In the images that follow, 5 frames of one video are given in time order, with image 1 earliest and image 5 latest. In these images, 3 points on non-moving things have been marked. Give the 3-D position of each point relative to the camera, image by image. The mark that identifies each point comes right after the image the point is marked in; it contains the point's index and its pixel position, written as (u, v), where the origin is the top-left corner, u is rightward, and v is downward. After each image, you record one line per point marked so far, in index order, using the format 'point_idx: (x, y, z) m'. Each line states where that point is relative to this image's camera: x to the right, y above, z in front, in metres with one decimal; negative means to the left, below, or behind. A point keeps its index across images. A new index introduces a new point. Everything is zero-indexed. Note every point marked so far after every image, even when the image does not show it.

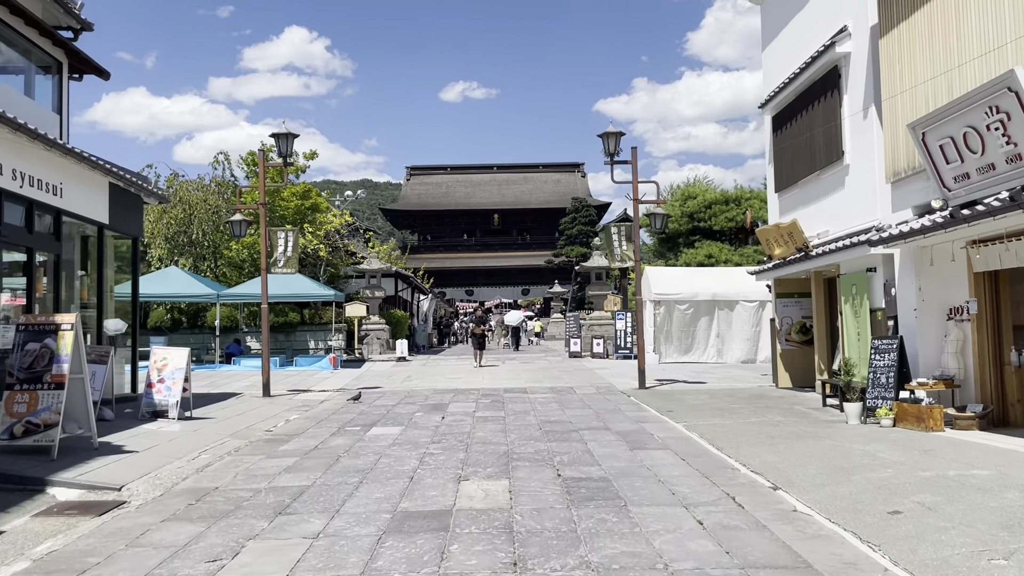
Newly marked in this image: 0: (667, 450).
0: (+1.4, -1.5, +7.7) m
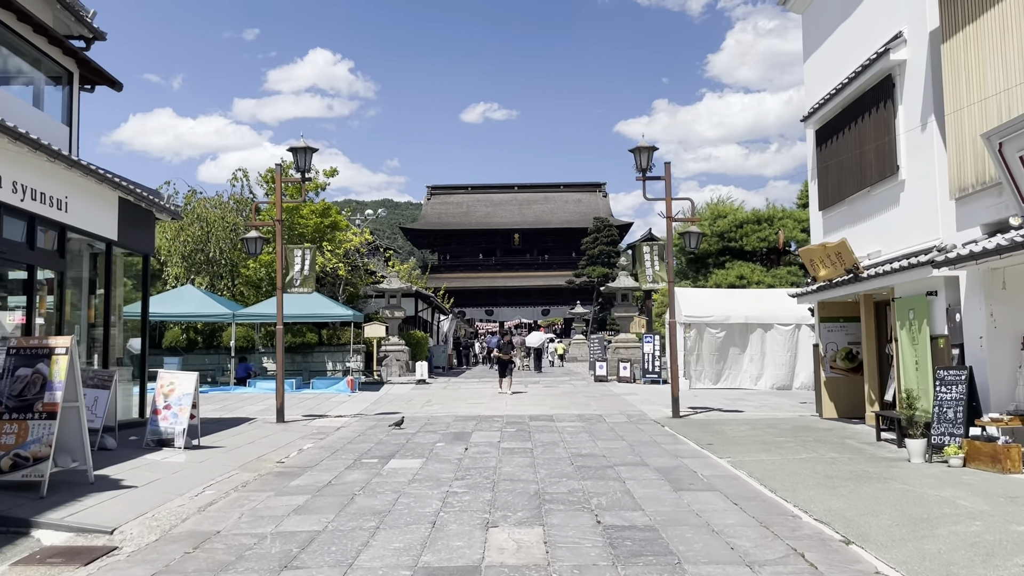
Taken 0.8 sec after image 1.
0: (+1.7, -1.7, +7.0) m
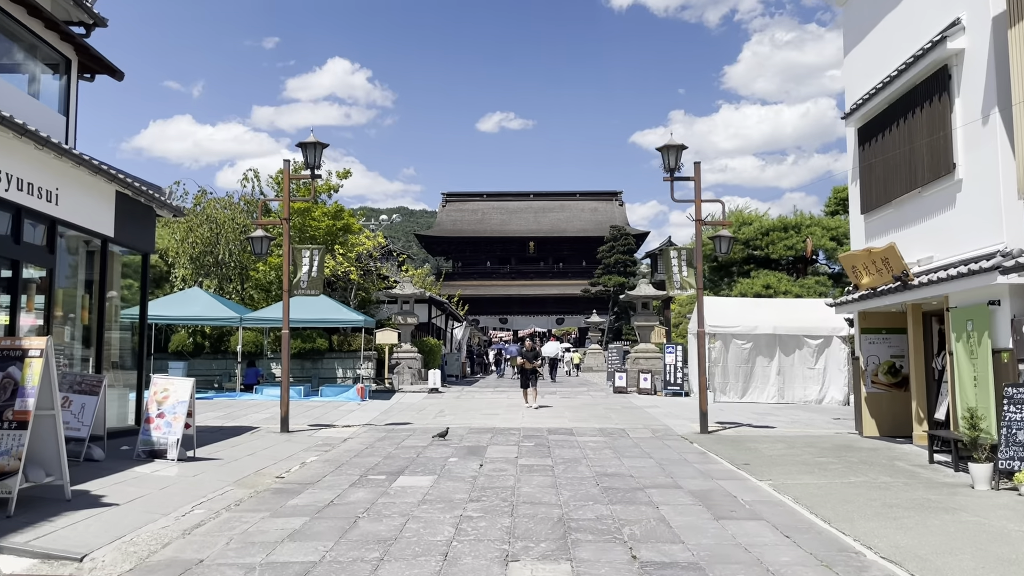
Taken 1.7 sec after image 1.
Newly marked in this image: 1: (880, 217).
0: (+1.9, -1.7, +6.2) m
1: (+4.8, +0.9, +10.8) m
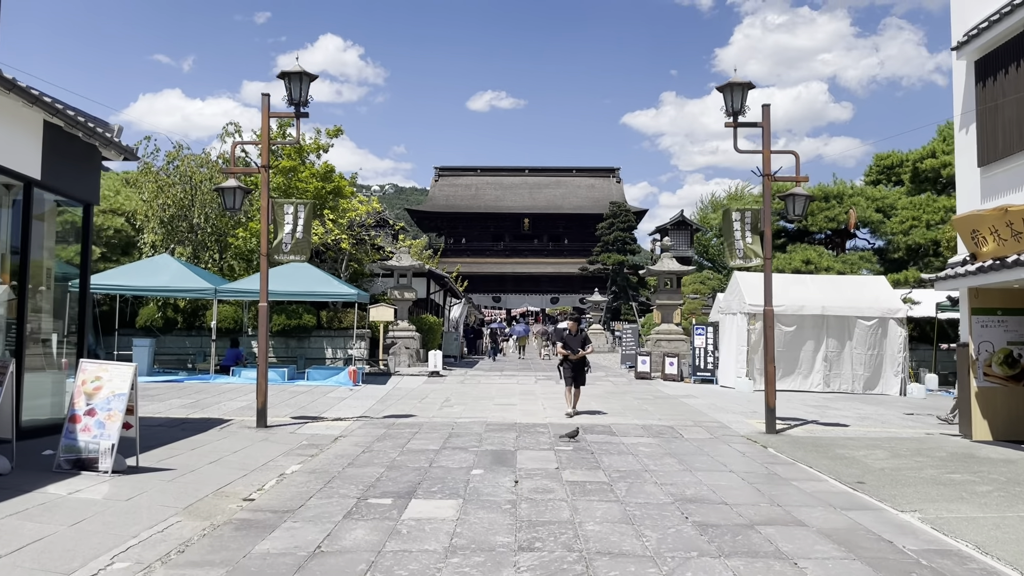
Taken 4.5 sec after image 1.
0: (+2.3, -1.5, +4.1) m
1: (+5.2, +1.2, +8.6) m
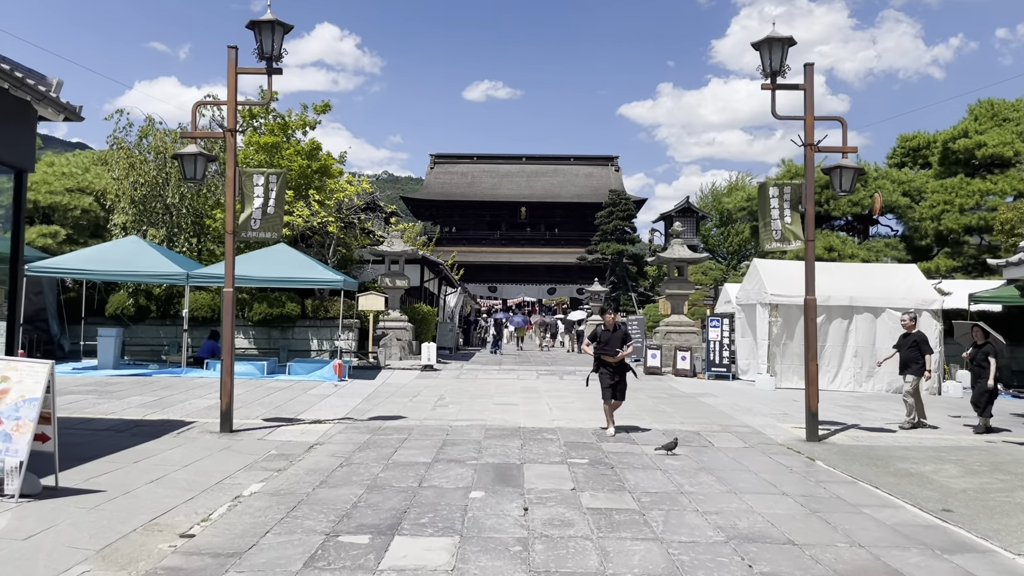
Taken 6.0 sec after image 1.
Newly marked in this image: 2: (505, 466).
0: (+2.3, -1.4, +2.8) m
1: (+5.2, +1.4, +7.3) m
2: (-0.1, -1.5, +7.0) m
